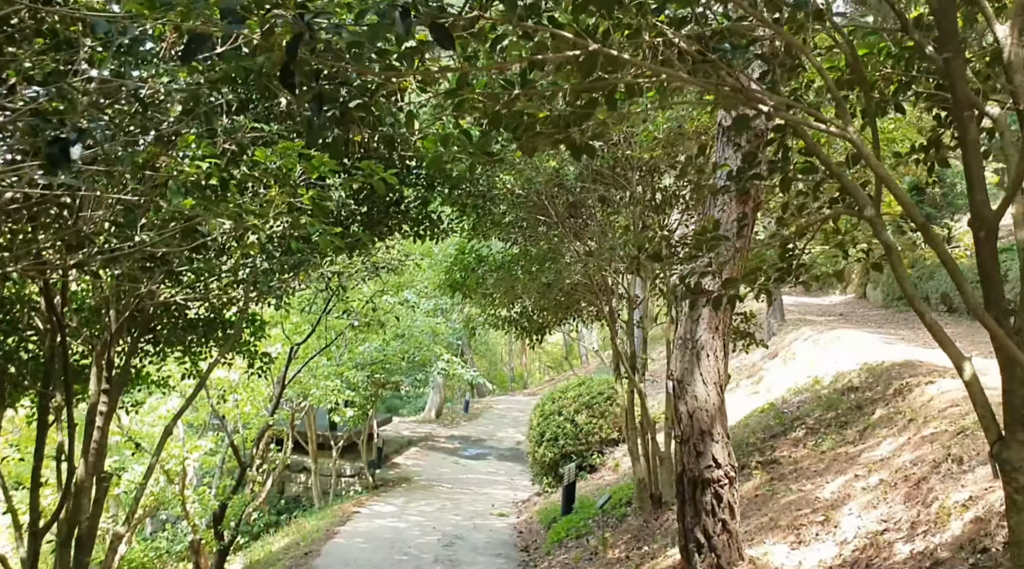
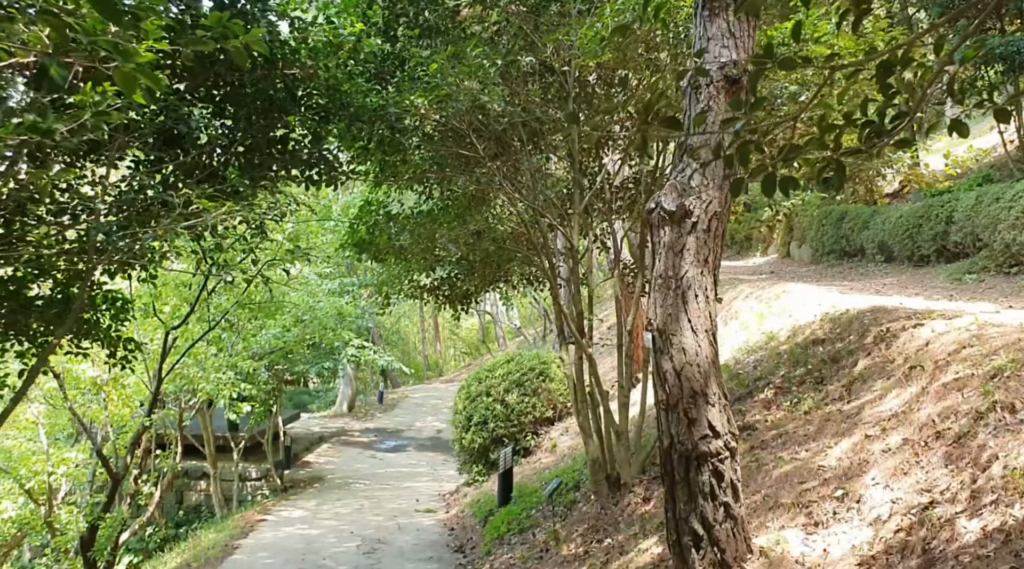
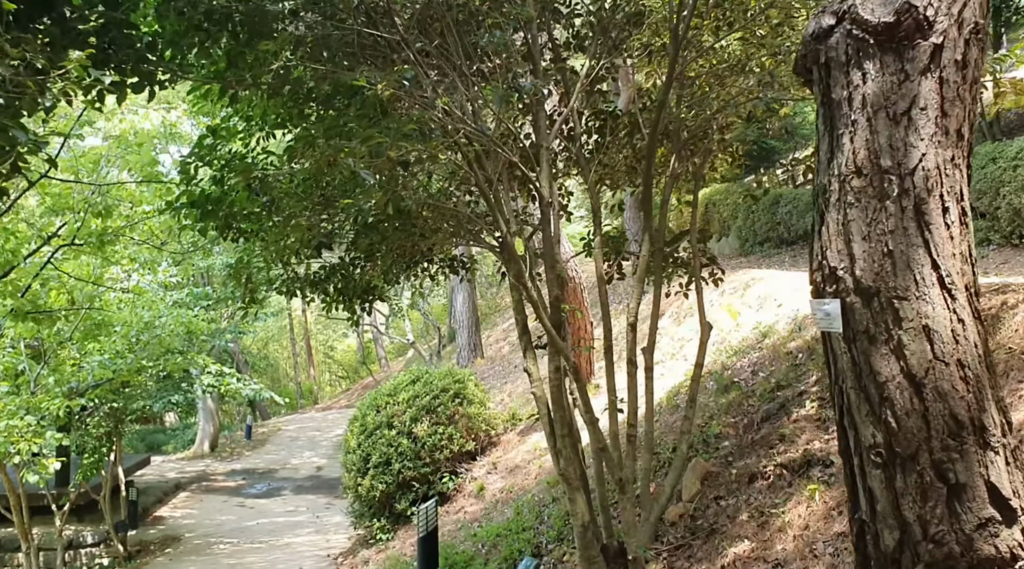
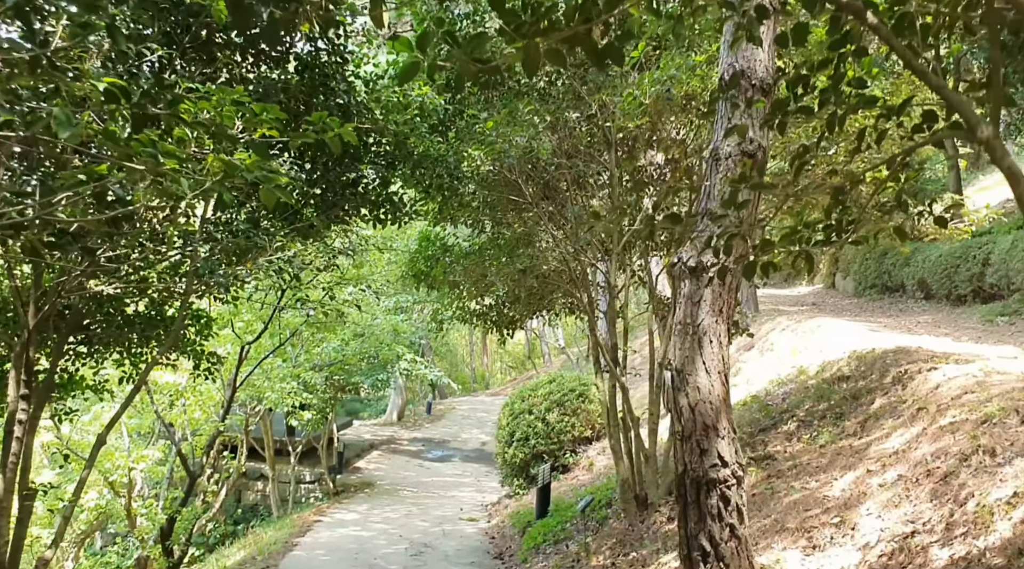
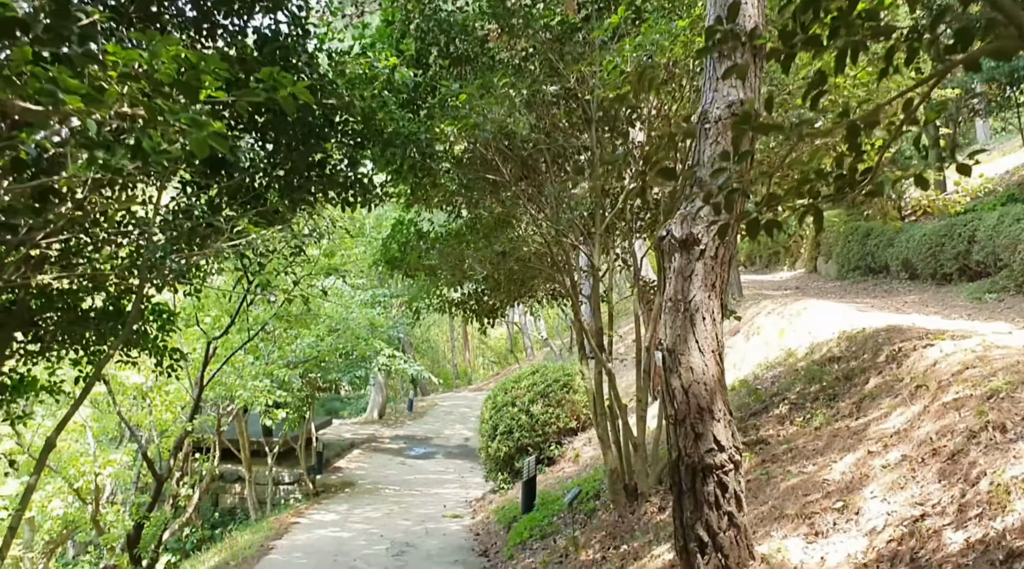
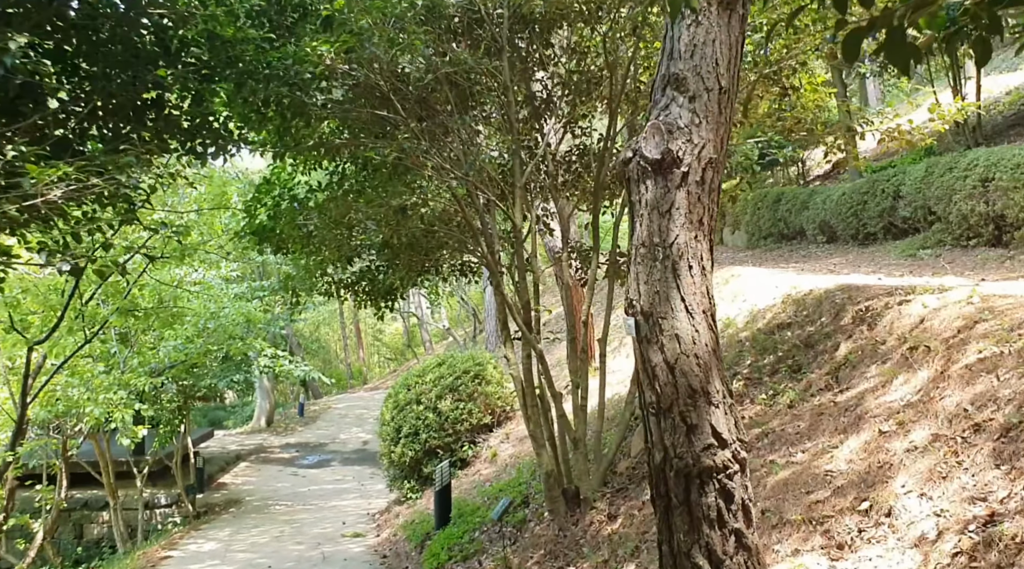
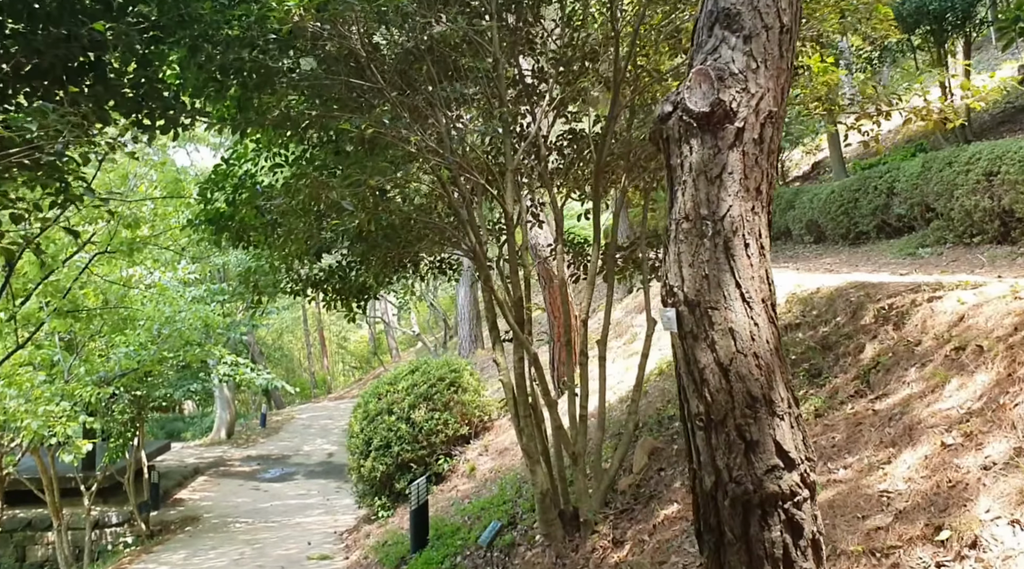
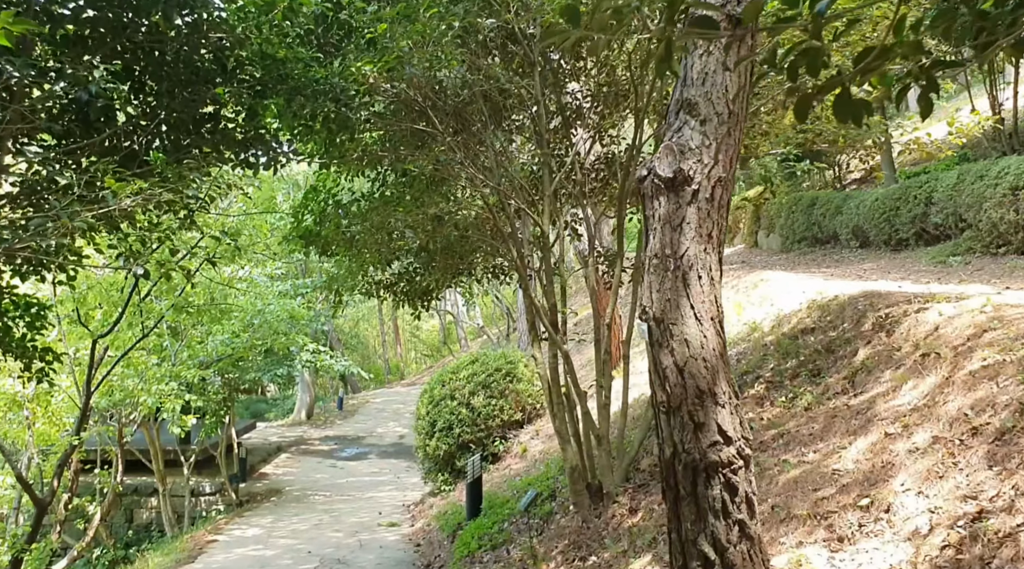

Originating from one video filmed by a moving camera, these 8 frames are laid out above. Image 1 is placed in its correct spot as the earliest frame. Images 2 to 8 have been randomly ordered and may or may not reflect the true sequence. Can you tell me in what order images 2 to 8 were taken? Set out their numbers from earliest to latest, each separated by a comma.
4, 5, 2, 8, 6, 7, 3
